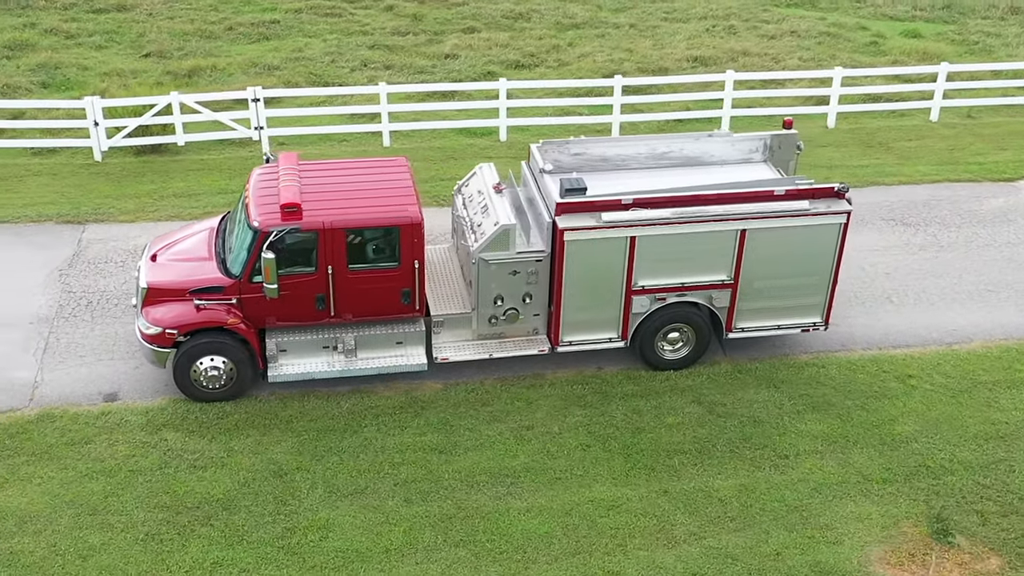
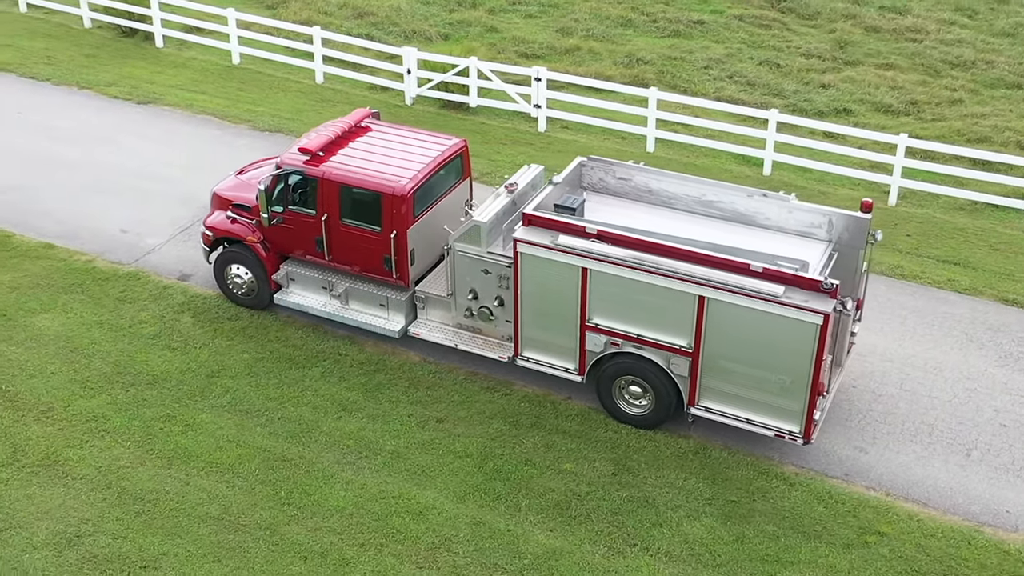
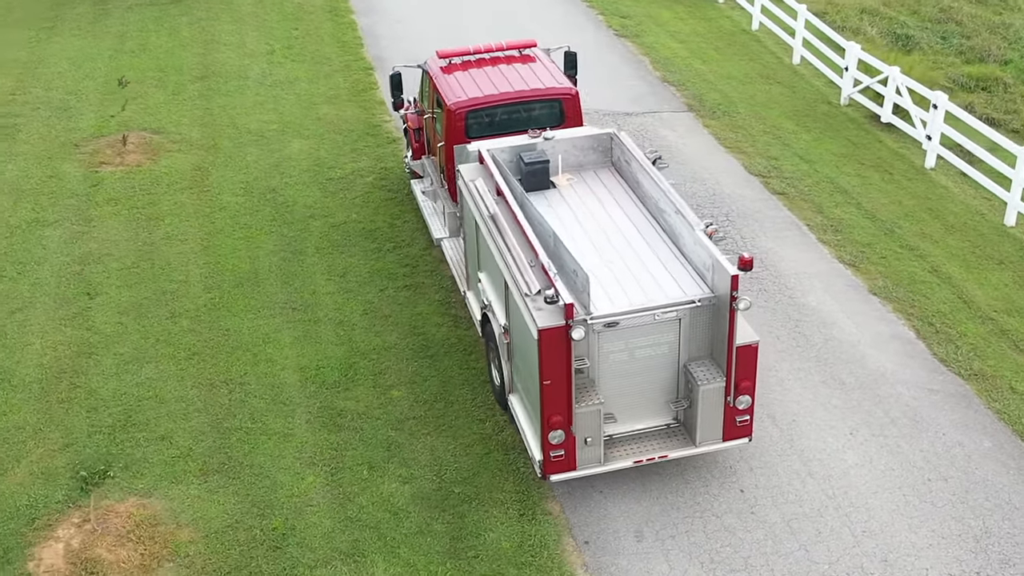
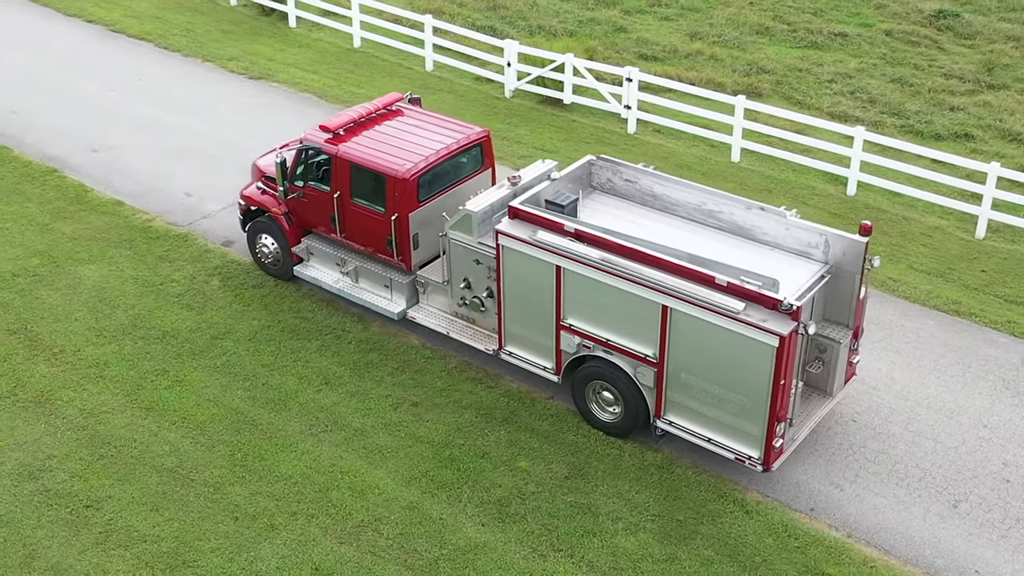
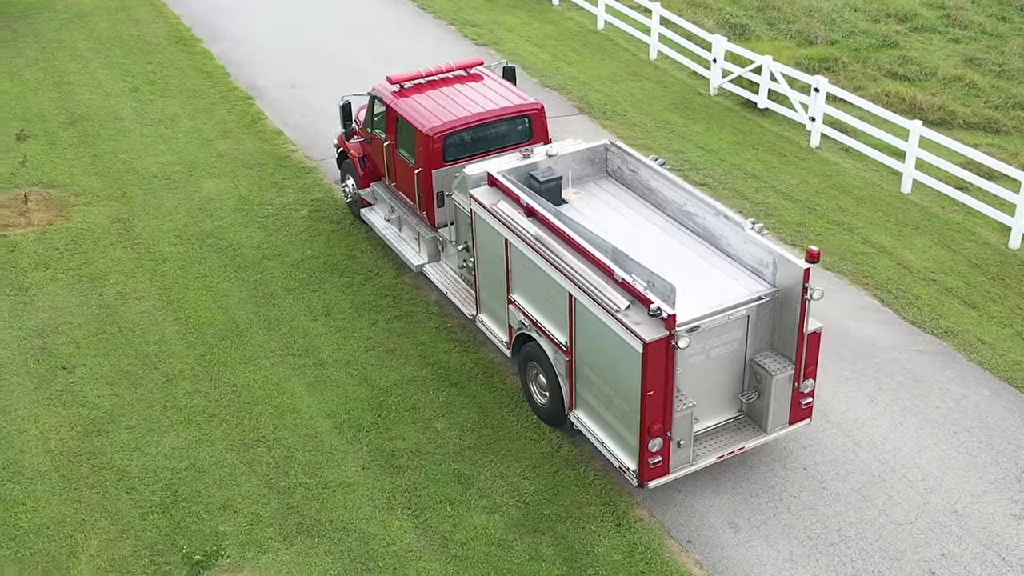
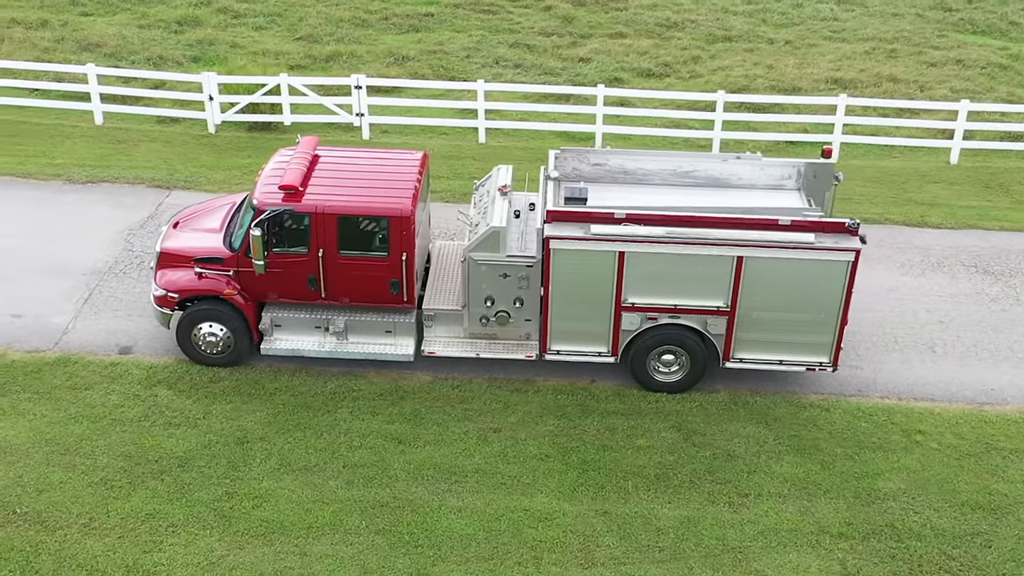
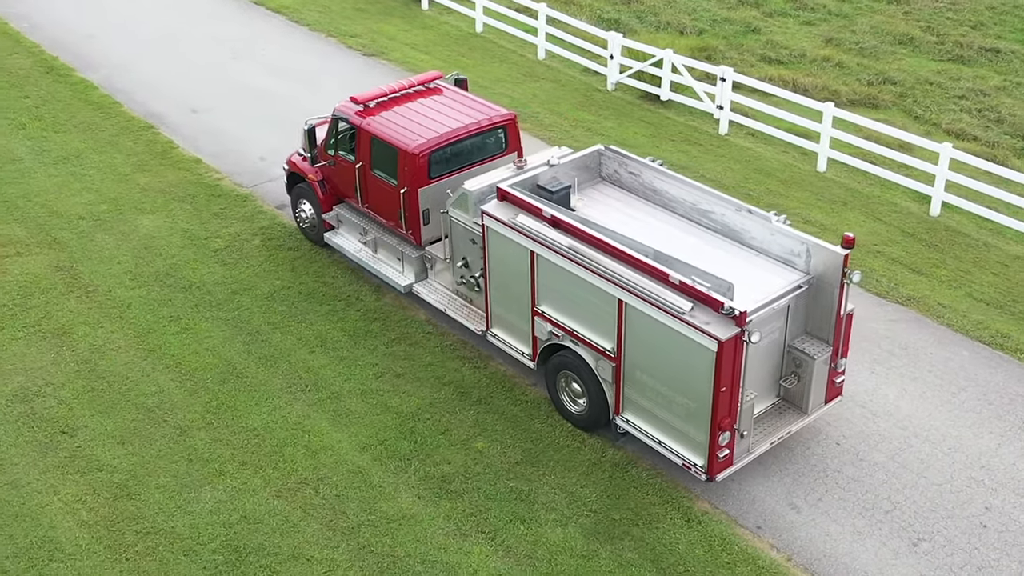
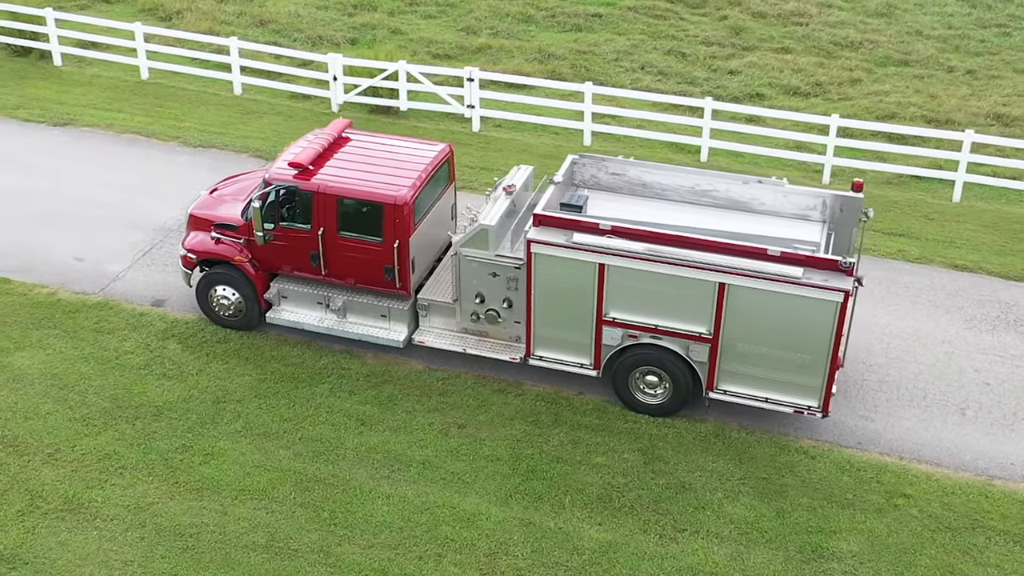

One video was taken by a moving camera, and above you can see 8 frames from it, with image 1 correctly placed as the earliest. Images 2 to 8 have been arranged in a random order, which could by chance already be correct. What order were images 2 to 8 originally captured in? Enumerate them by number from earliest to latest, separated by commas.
6, 8, 2, 4, 7, 5, 3
